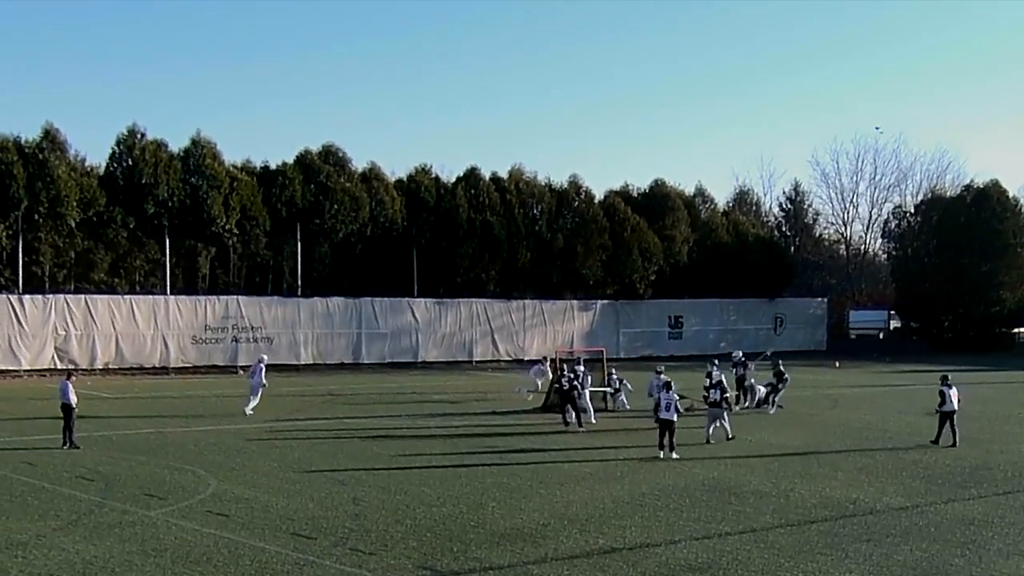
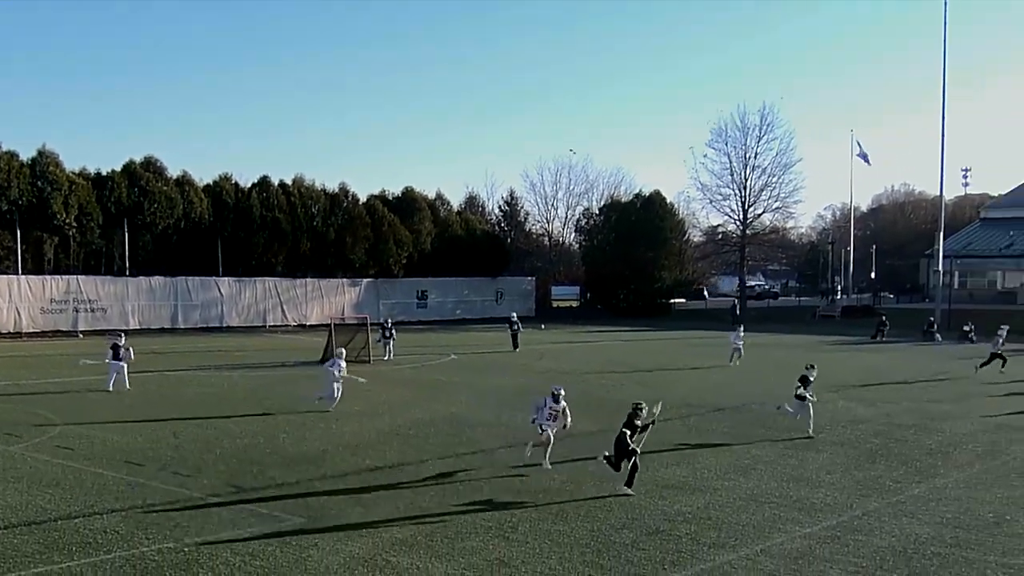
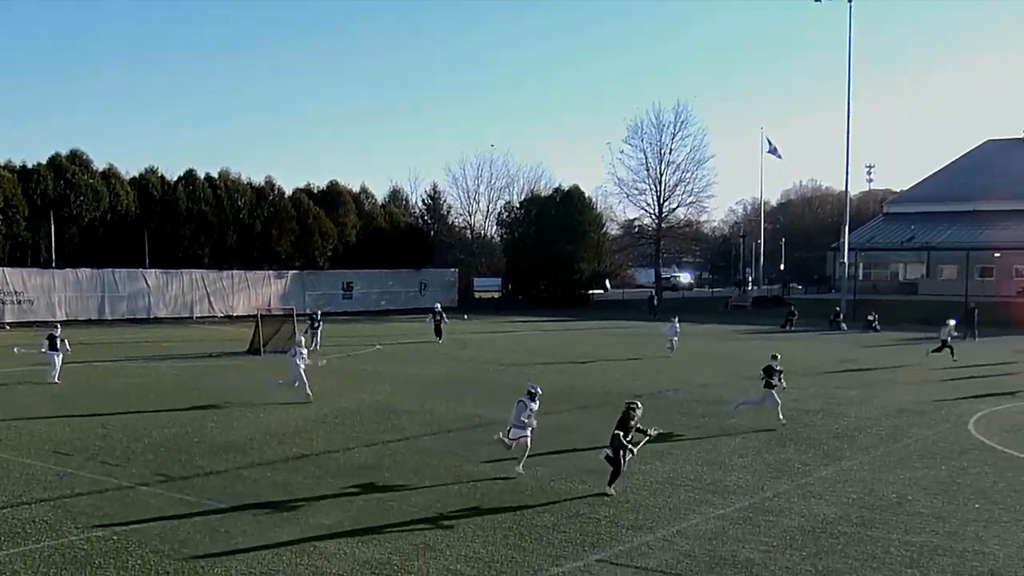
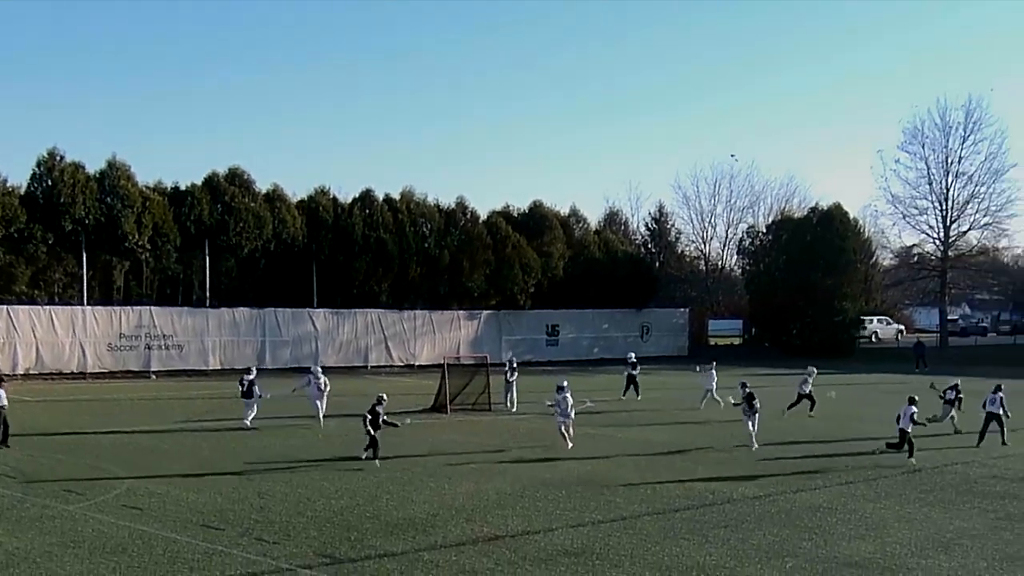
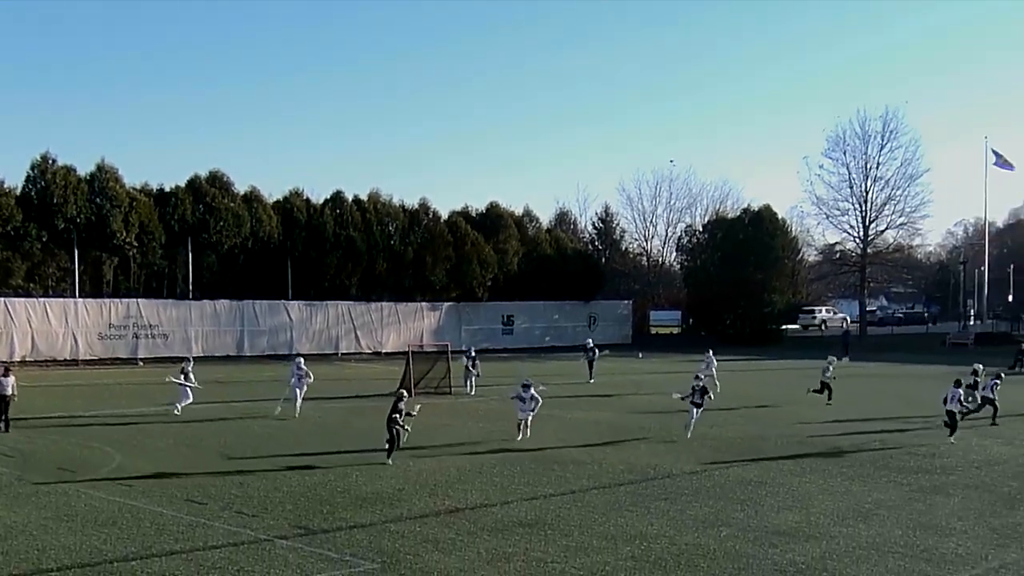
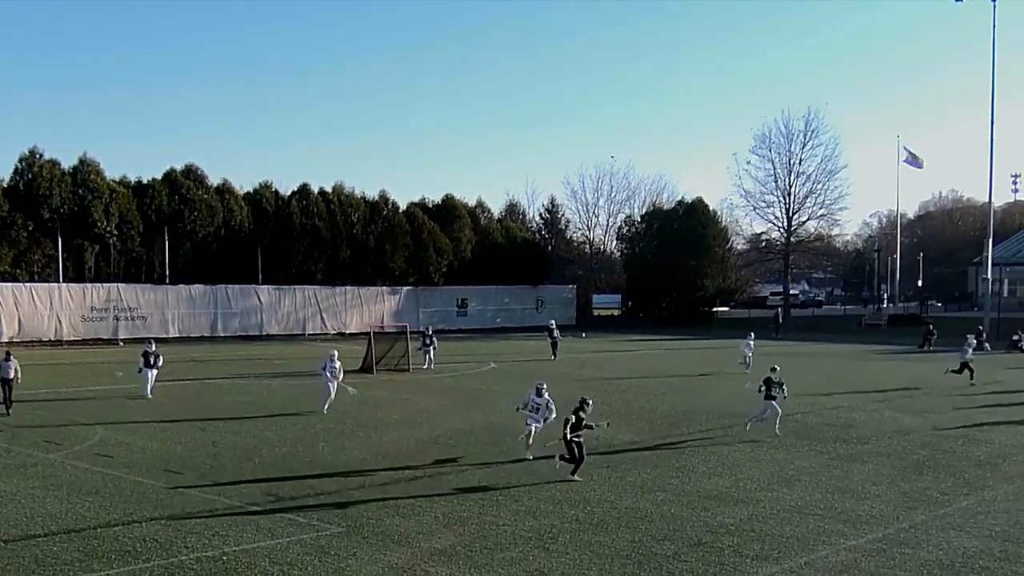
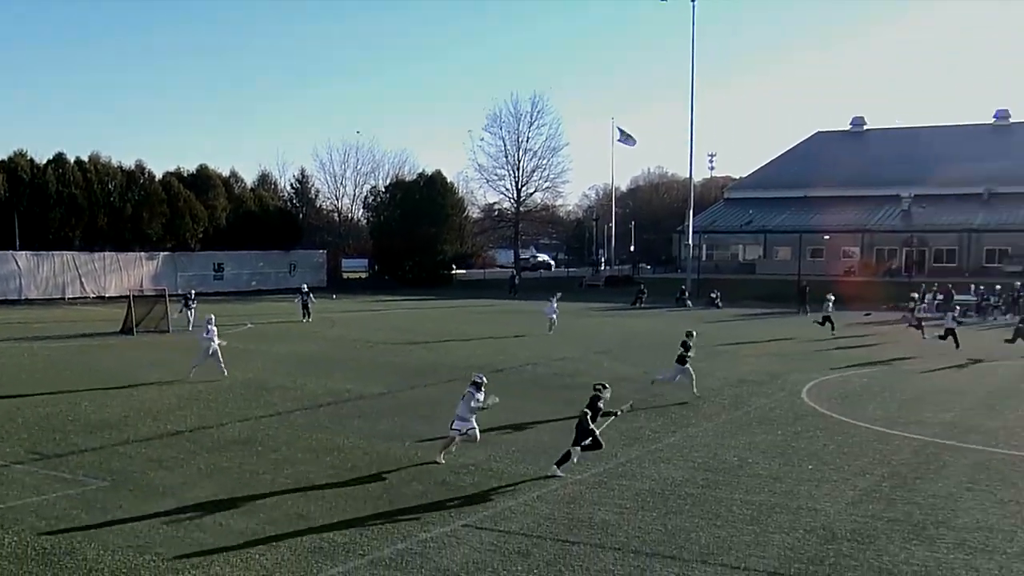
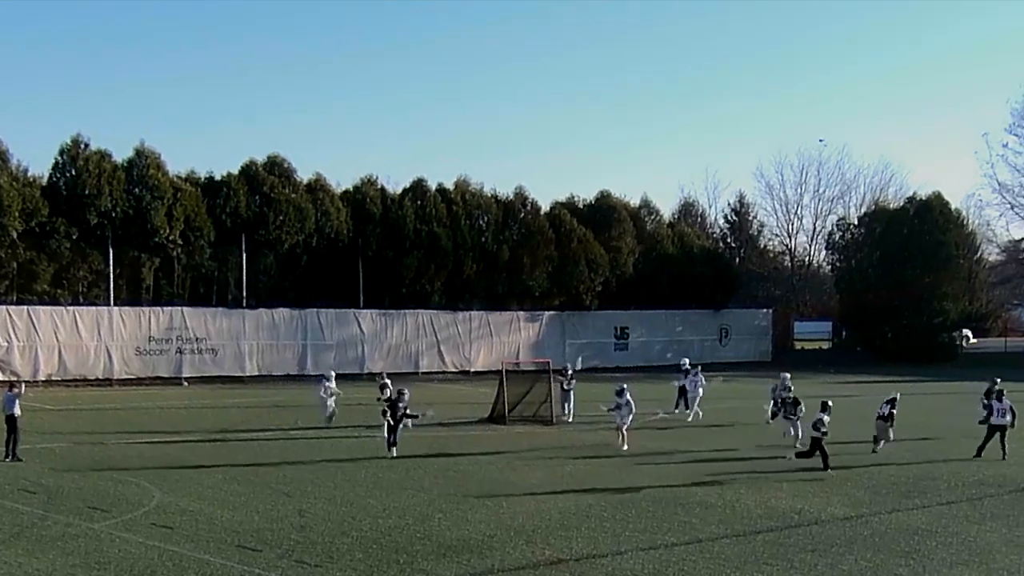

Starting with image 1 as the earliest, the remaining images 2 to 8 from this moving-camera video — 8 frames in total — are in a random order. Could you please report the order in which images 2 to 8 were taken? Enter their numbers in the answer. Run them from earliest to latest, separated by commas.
8, 4, 5, 6, 2, 3, 7
